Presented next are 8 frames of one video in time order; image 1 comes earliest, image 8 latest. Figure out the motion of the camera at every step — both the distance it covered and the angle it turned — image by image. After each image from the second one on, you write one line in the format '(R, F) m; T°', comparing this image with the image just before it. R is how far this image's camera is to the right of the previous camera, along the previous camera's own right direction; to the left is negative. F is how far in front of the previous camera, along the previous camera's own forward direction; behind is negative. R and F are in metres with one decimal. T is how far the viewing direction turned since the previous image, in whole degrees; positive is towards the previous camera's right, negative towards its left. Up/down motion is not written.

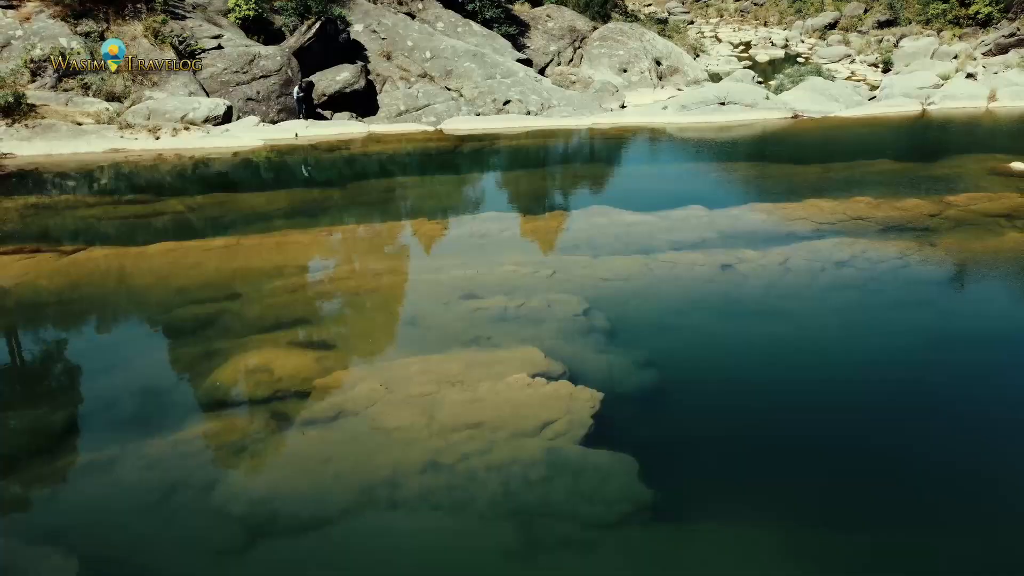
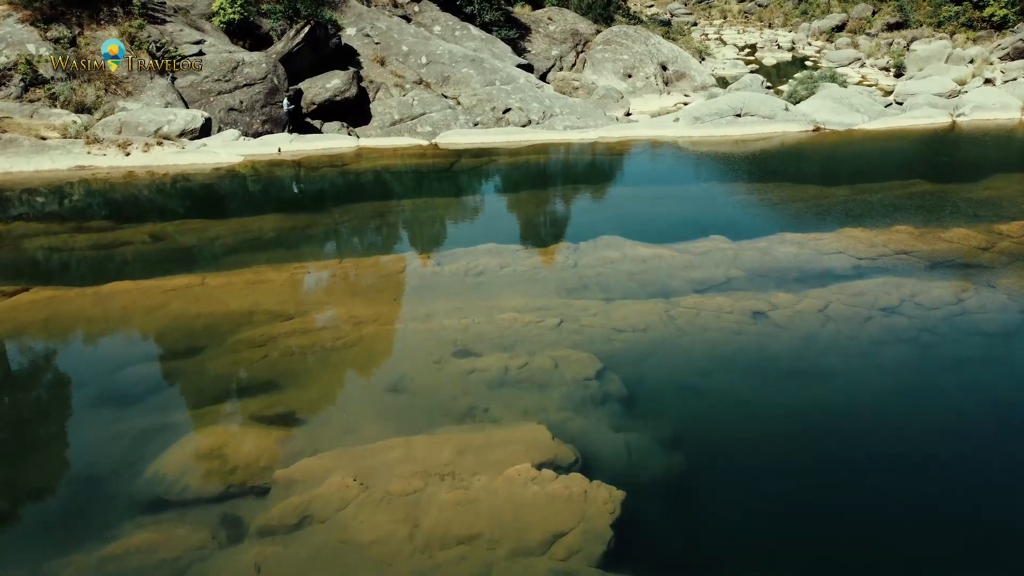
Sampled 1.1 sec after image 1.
(0.0, +1.2) m; 0°
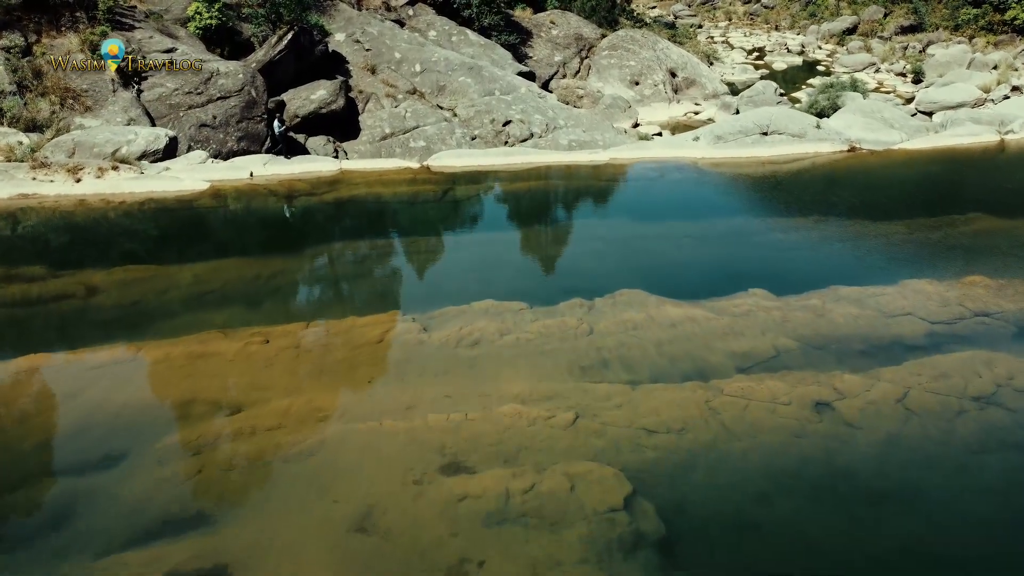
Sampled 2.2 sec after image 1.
(0.0, +1.7) m; 0°
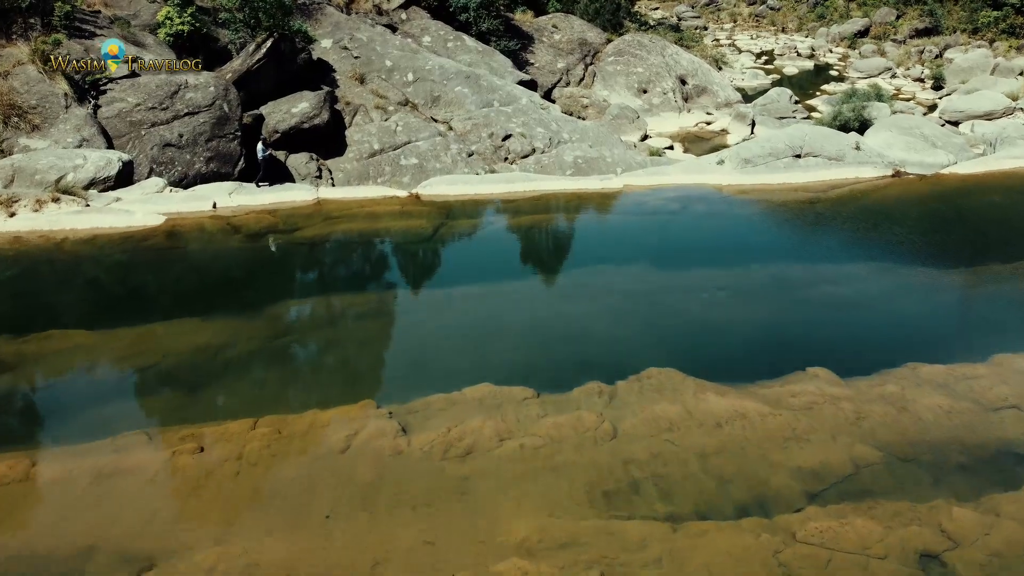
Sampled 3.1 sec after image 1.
(0.0, +1.7) m; 0°
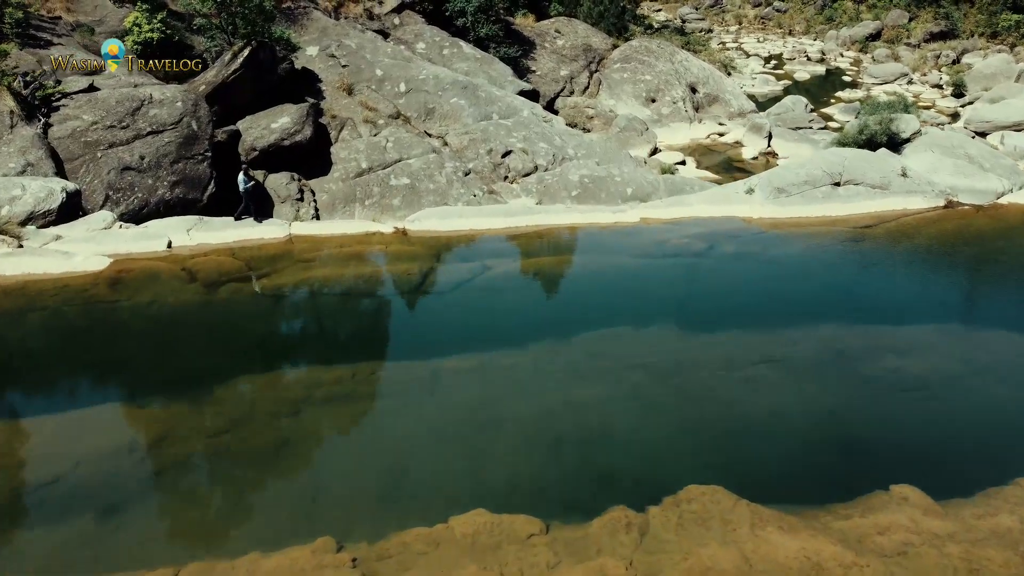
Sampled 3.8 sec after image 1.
(0.0, +1.6) m; 0°
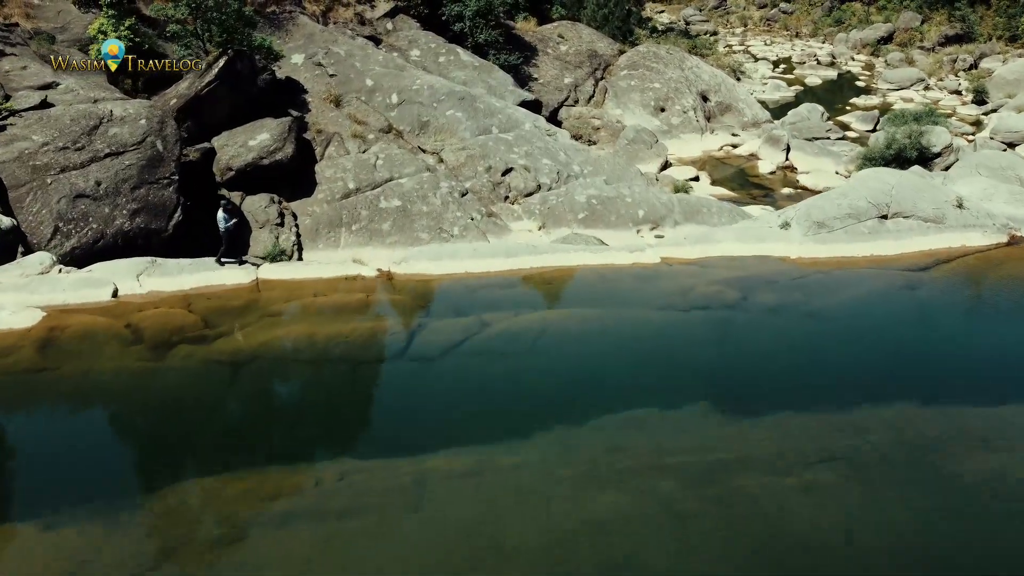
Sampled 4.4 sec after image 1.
(0.0, +1.4) m; 0°
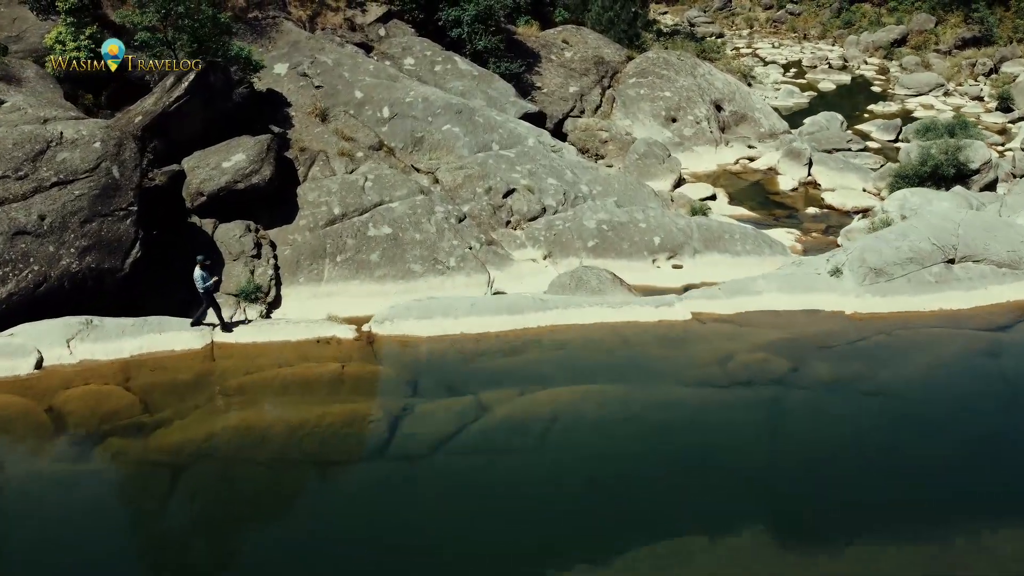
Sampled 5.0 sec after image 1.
(-0.1, +1.5) m; 0°
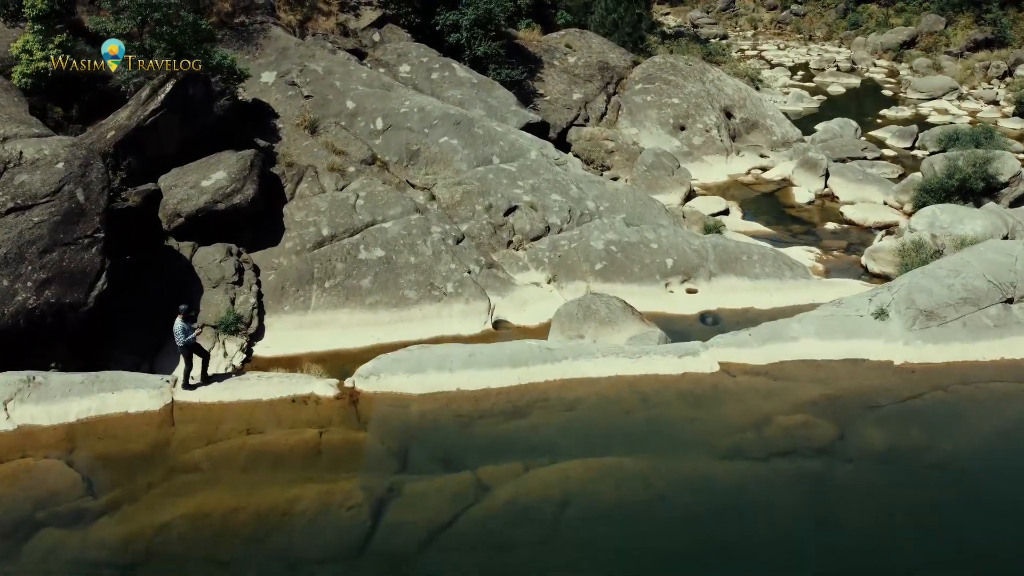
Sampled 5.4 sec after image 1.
(0.0, +1.0) m; 0°
